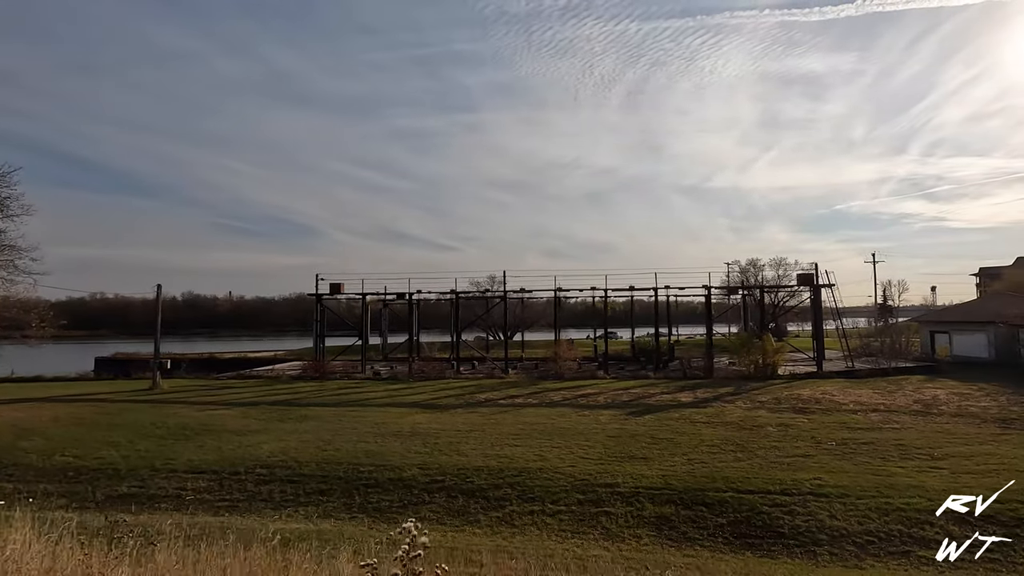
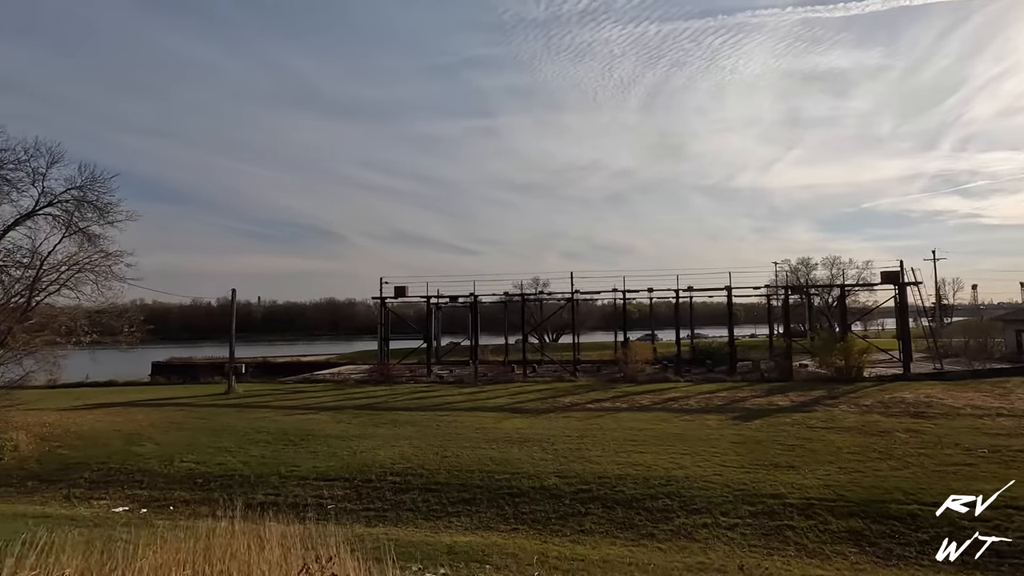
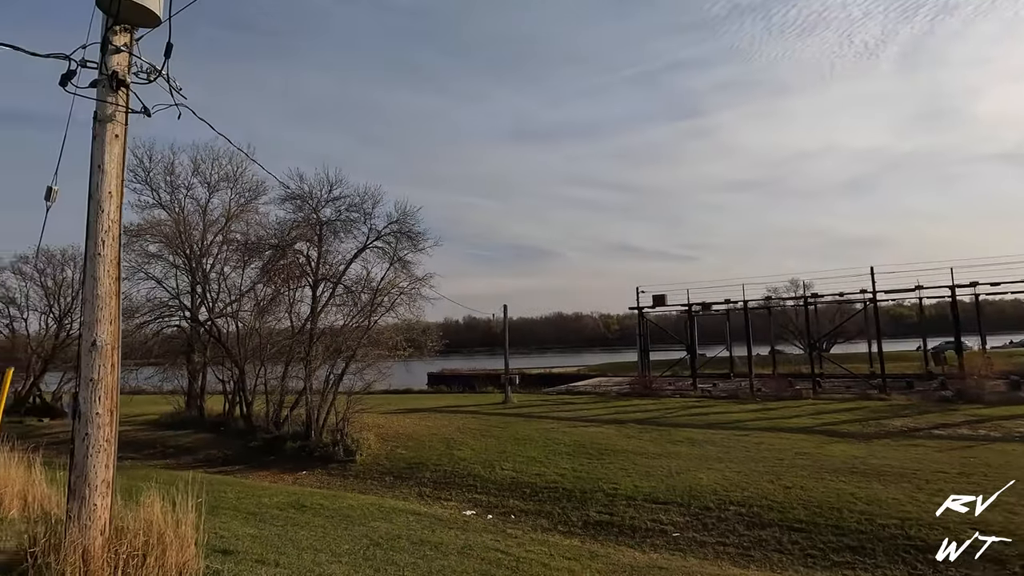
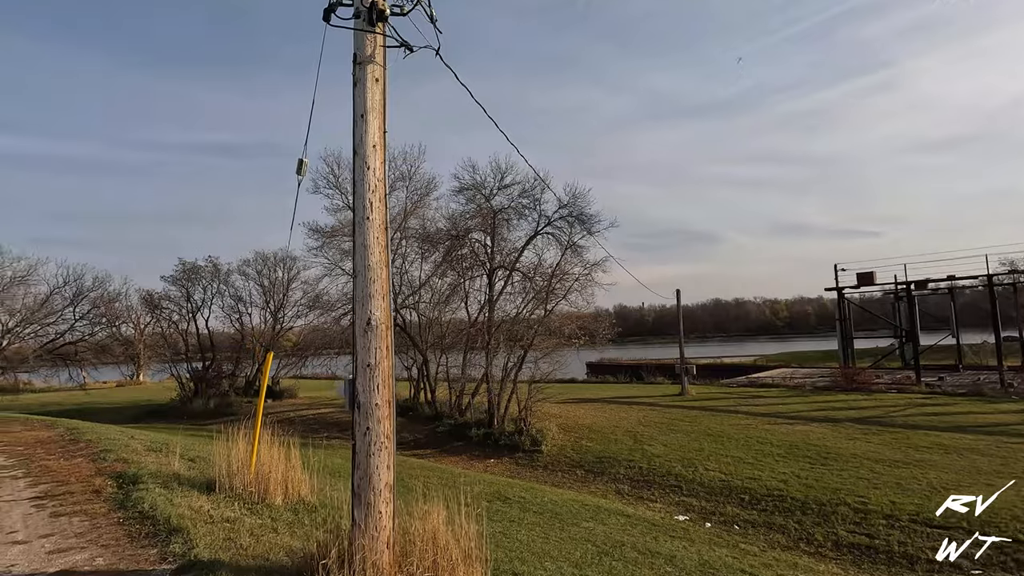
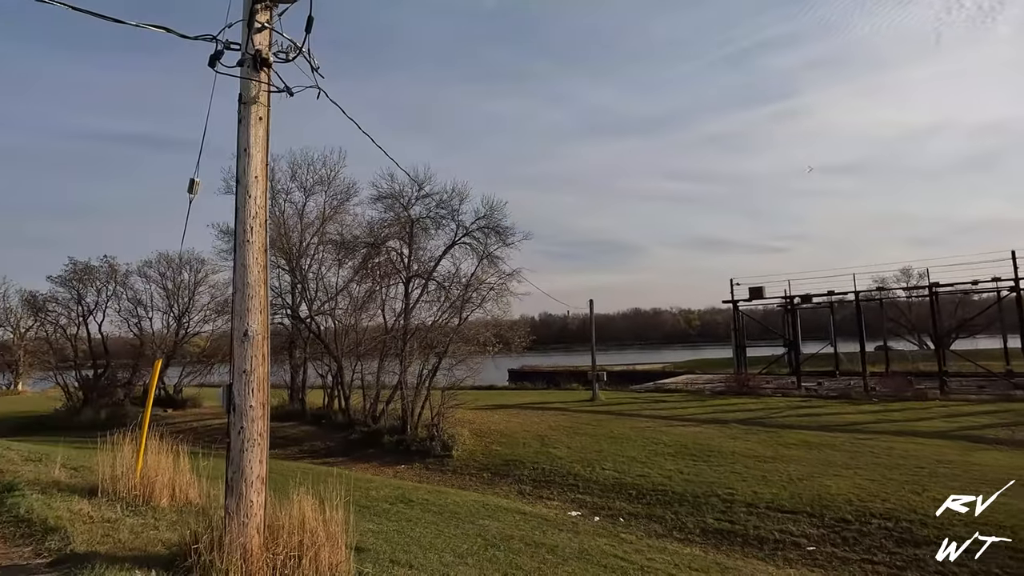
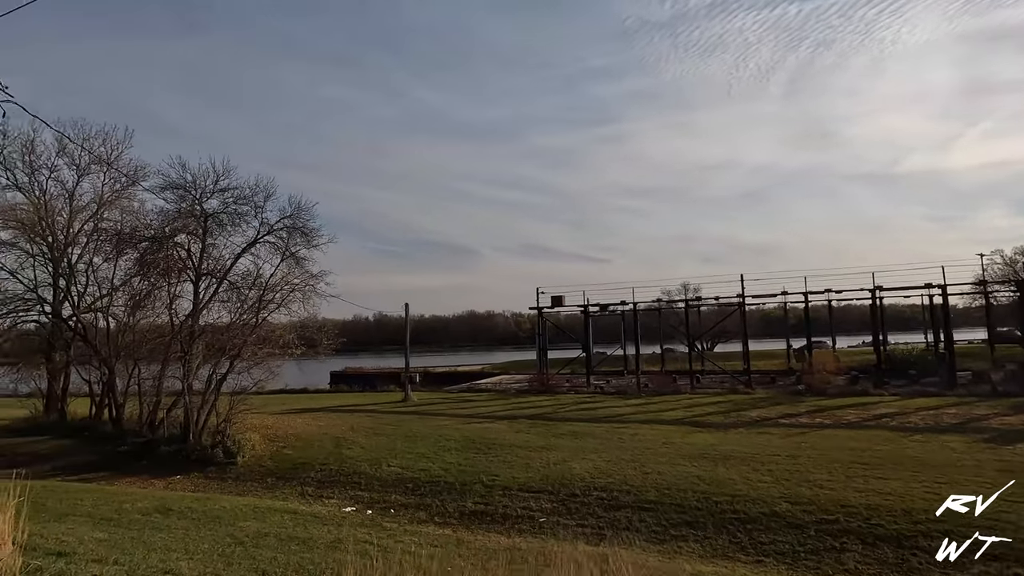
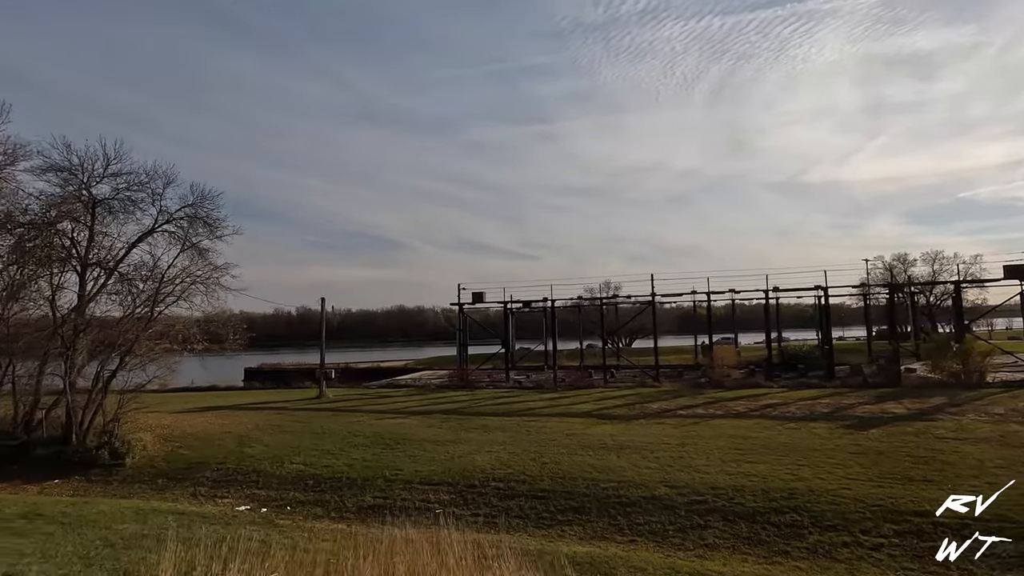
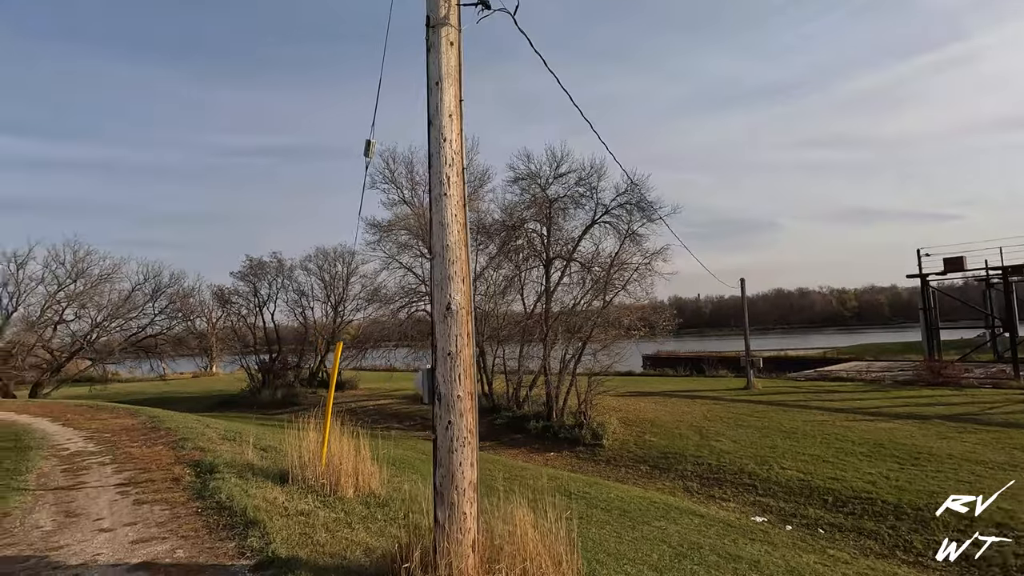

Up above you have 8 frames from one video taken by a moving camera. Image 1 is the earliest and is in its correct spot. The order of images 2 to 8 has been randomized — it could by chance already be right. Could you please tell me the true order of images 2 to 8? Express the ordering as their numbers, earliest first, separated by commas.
2, 7, 6, 3, 5, 4, 8
